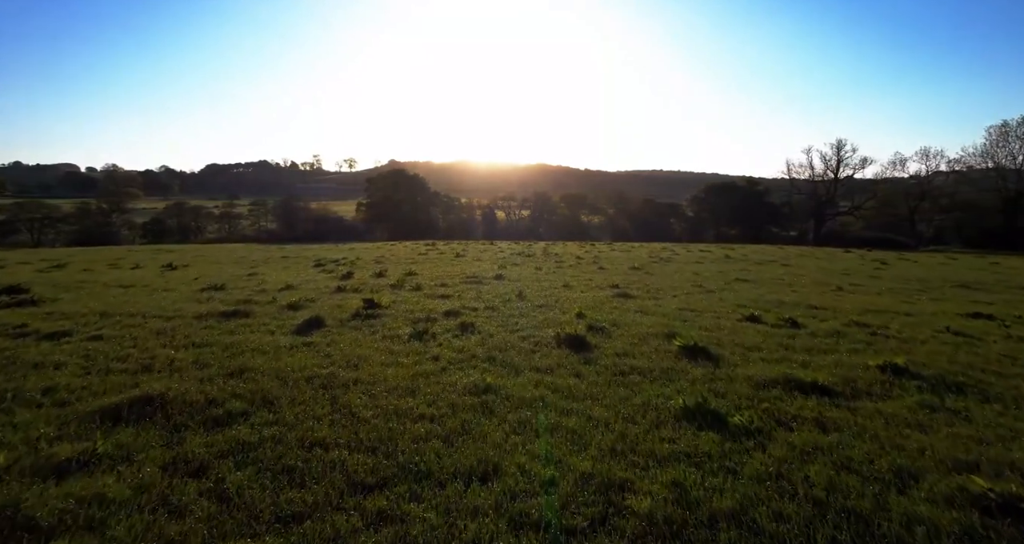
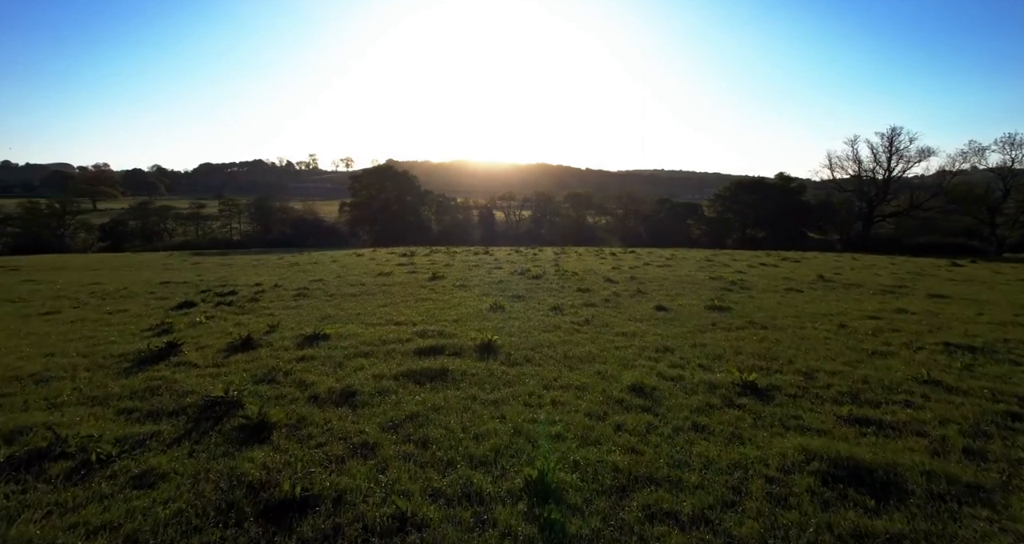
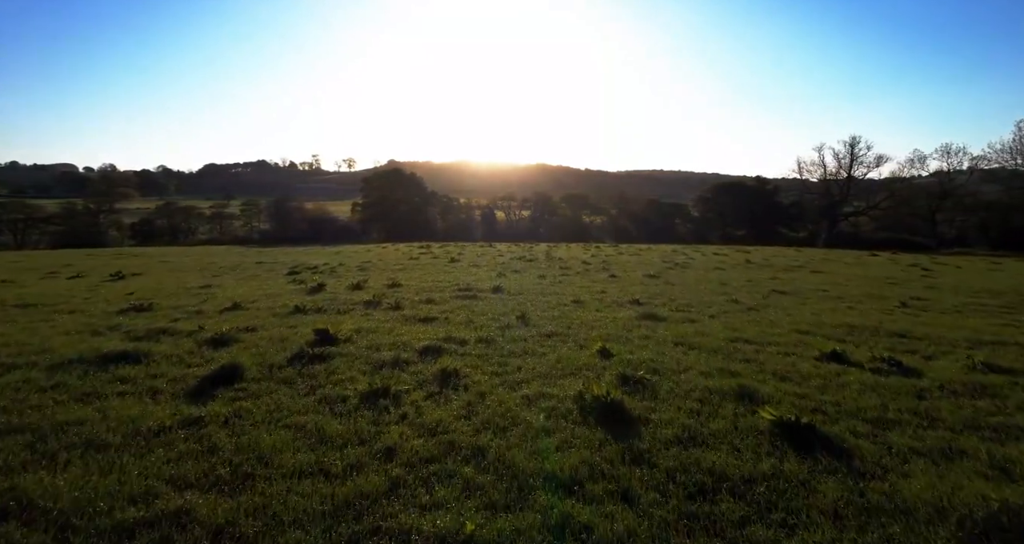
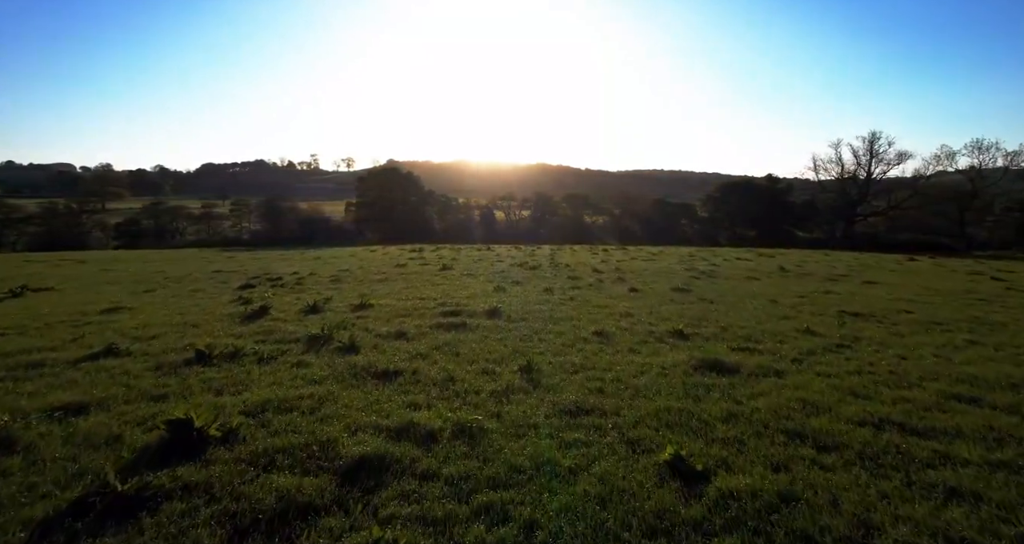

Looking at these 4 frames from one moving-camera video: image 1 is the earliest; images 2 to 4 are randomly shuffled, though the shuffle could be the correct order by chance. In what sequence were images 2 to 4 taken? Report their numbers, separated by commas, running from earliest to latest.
3, 4, 2
